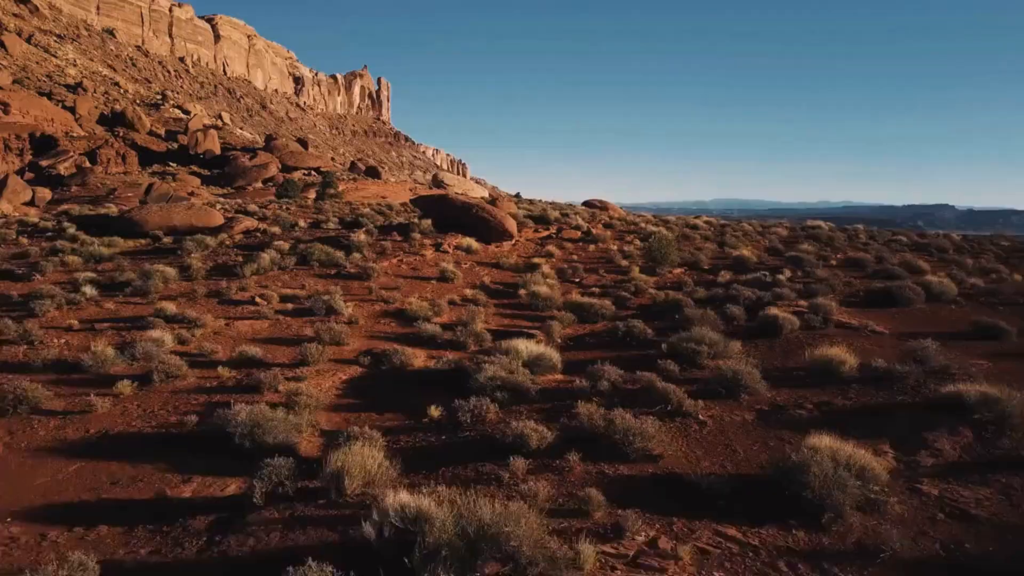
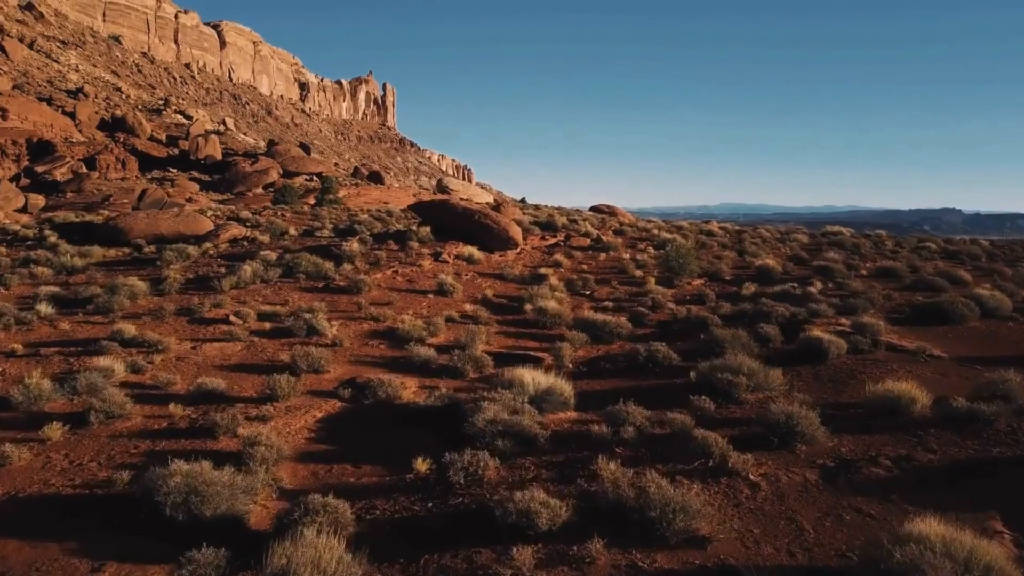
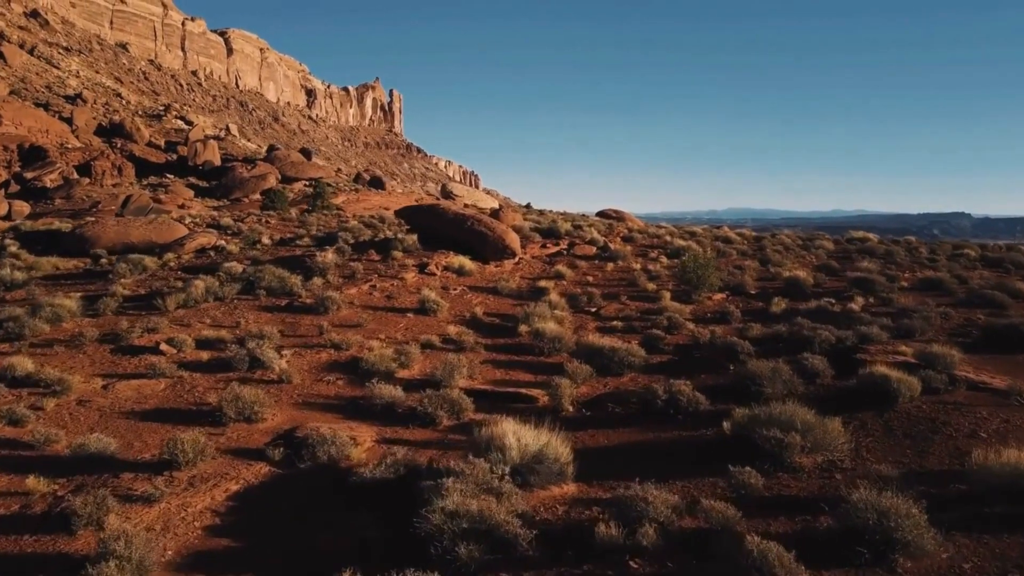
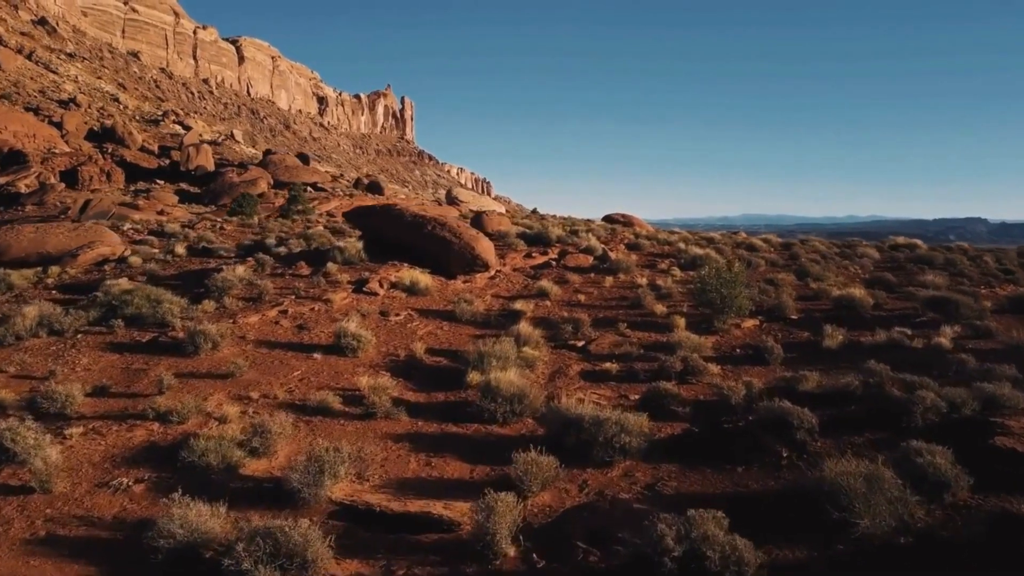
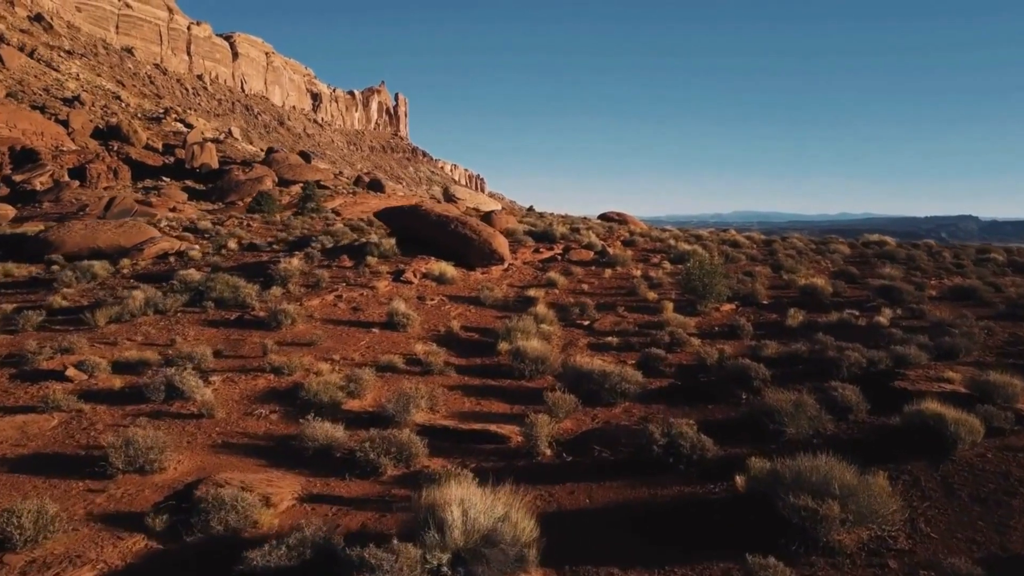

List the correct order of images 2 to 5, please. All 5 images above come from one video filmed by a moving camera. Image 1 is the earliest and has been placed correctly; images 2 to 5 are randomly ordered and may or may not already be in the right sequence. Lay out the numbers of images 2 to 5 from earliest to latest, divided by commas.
2, 3, 5, 4
